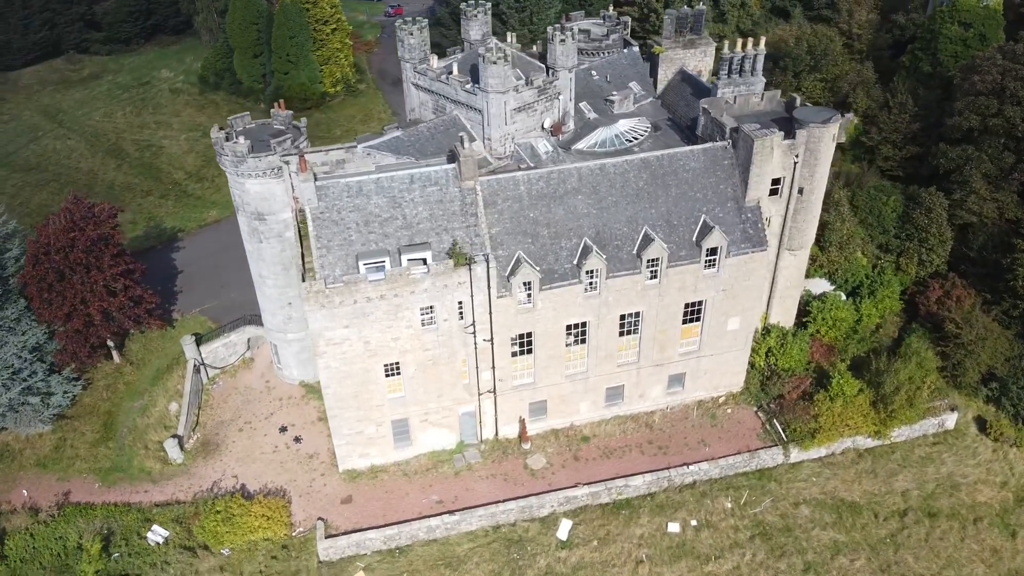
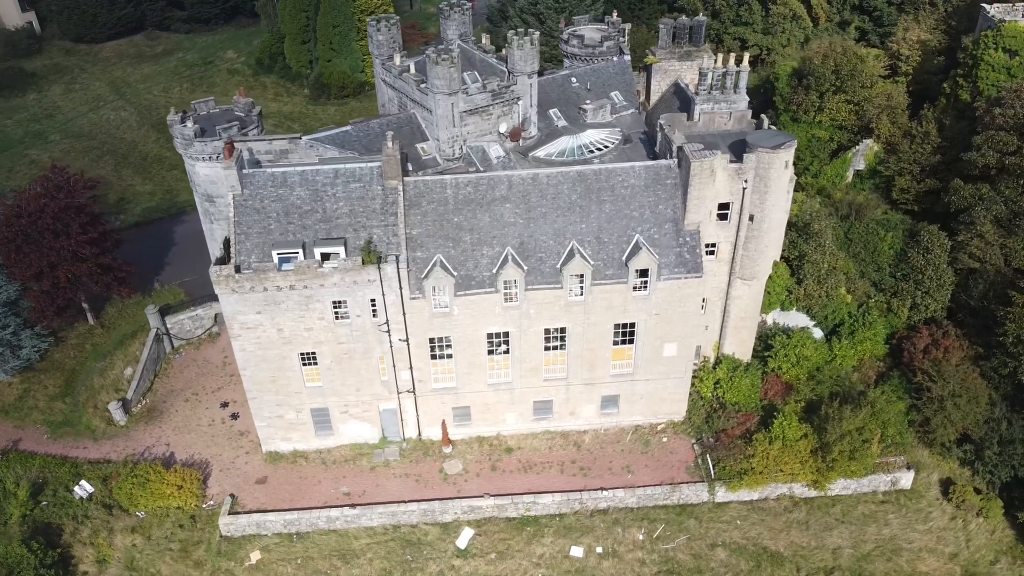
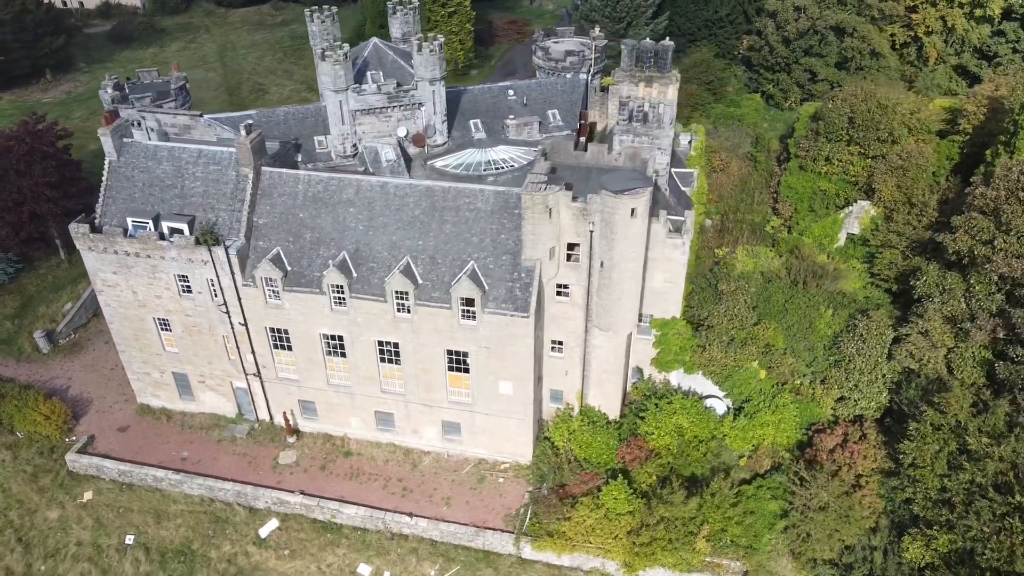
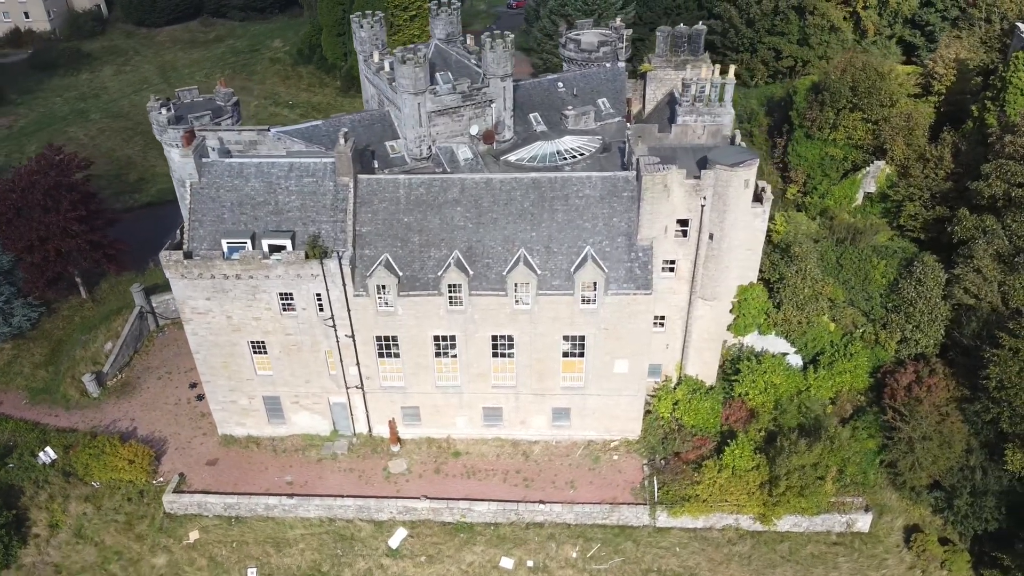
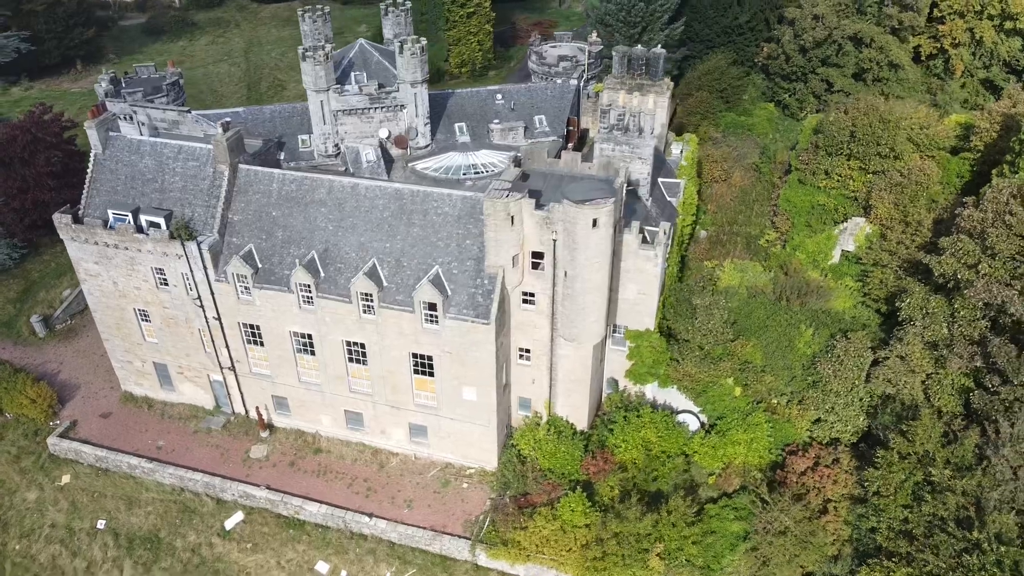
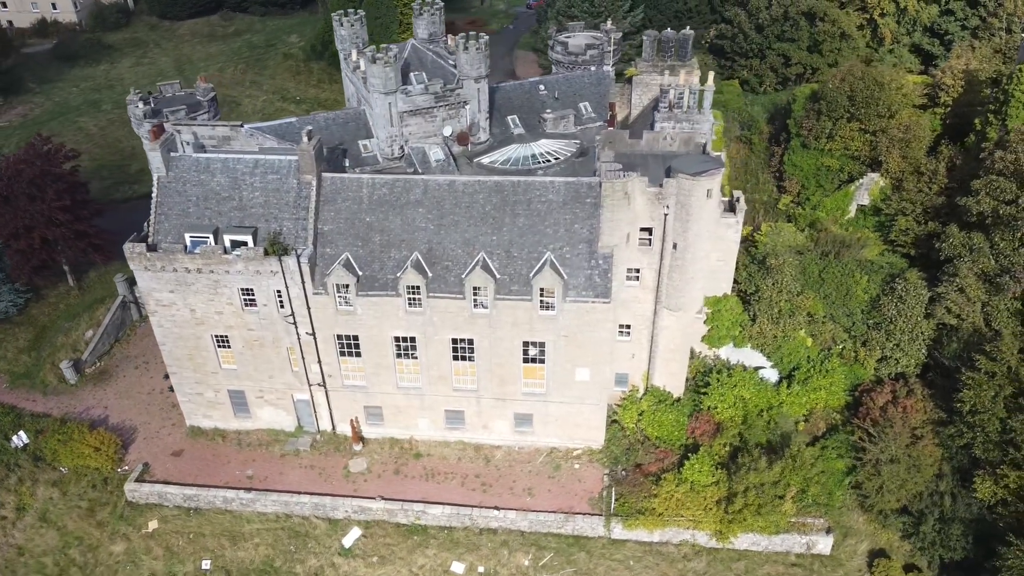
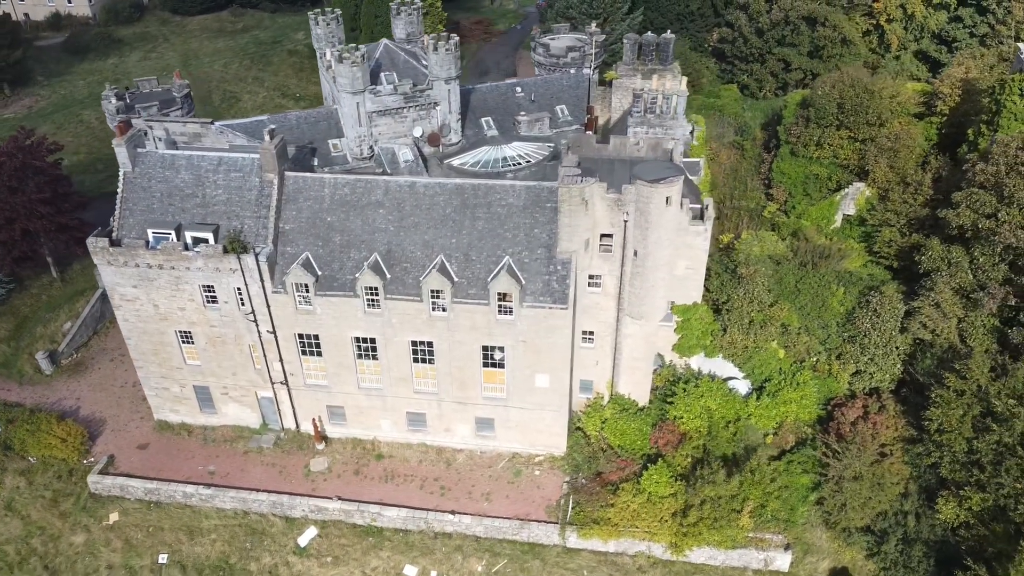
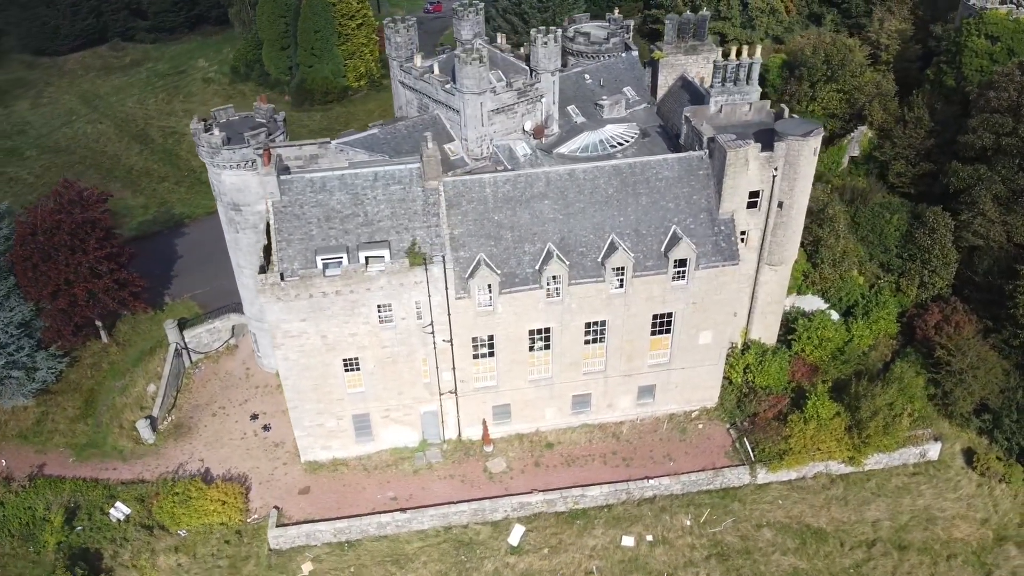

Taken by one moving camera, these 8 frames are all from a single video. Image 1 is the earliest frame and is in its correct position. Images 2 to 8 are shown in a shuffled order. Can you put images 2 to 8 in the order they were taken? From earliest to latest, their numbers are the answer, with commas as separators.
8, 2, 4, 6, 7, 3, 5
